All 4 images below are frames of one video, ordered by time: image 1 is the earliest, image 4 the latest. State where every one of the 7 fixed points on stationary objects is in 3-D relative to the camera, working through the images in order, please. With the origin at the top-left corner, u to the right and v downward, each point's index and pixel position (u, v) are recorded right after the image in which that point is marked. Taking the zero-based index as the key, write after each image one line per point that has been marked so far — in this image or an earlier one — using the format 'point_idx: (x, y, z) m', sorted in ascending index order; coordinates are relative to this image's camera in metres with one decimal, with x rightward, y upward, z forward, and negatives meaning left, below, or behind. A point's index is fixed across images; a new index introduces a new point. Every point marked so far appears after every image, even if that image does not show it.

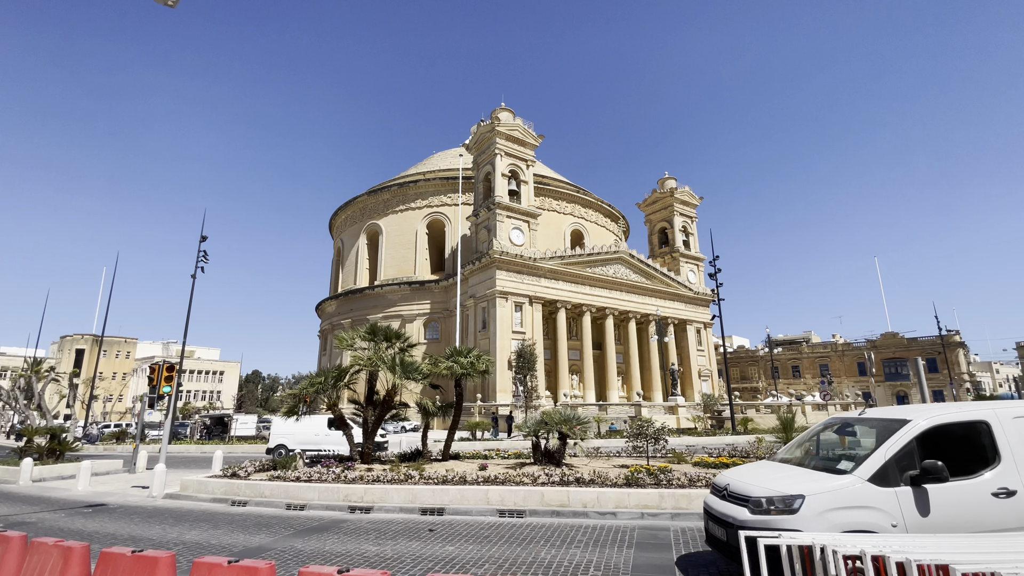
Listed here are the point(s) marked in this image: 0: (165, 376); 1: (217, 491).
0: (-11.7, -3.0, +16.0) m
1: (-8.2, -5.6, +13.1) m
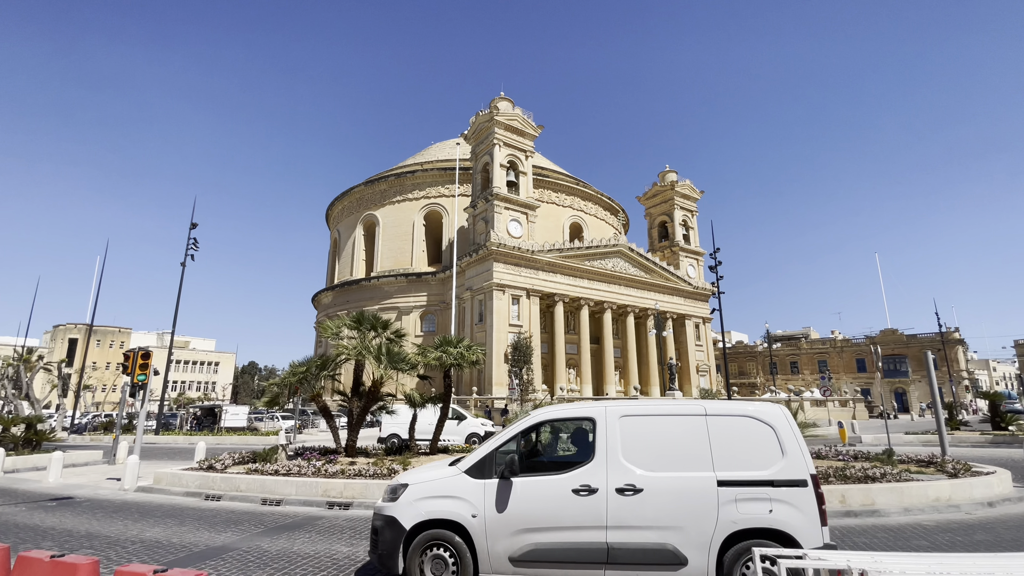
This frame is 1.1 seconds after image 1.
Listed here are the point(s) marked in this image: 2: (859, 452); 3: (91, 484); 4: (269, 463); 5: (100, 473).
0: (-12.0, -2.5, +15.3) m
1: (-8.4, -5.2, +12.5) m
2: (+11.3, -5.4, +15.6) m
3: (-12.6, -5.9, +14.2) m
4: (-7.1, -5.1, +13.9) m
5: (-13.8, -6.2, +16.0) m
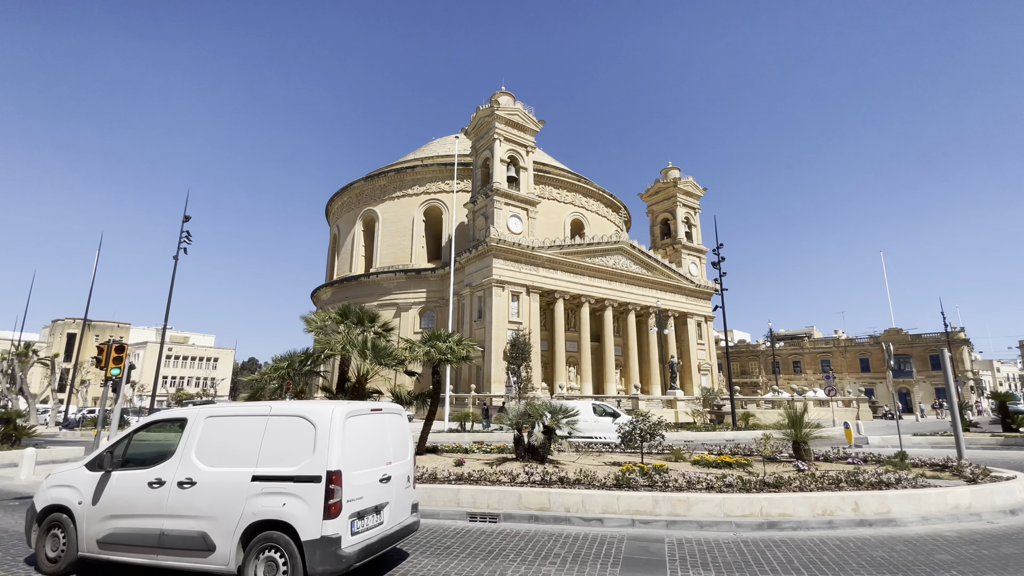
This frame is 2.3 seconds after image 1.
0: (-12.2, -2.2, +14.6) m
1: (-8.7, -4.9, +11.8) m
2: (+11.1, -5.2, +14.9) m
3: (-12.8, -5.6, +13.6) m
4: (-7.3, -4.8, +13.2) m
5: (-14.1, -5.9, +15.3) m
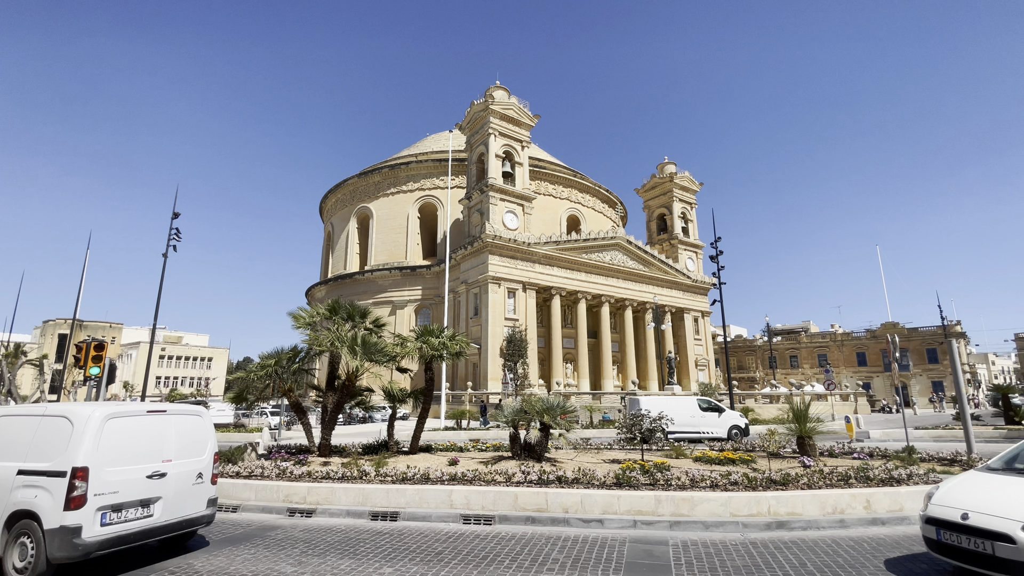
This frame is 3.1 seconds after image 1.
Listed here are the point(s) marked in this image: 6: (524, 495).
0: (-12.3, -2.0, +14.1) m
1: (-8.8, -4.8, +11.3) m
2: (+11.0, -4.9, +14.5) m
3: (-12.9, -5.5, +13.0) m
4: (-7.4, -4.7, +12.7) m
5: (-14.2, -5.8, +14.8) m
6: (+0.2, -3.9, +9.0) m
